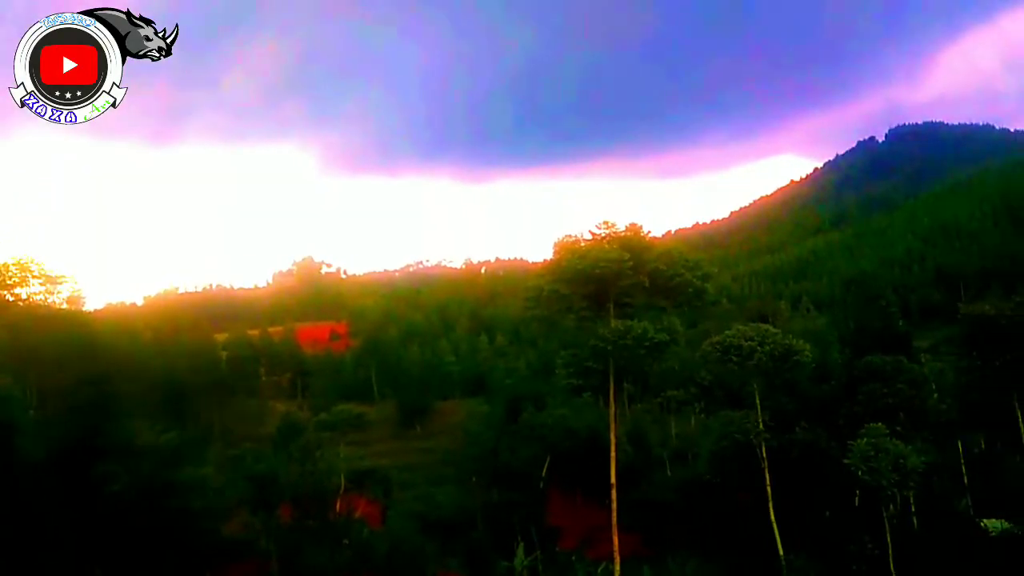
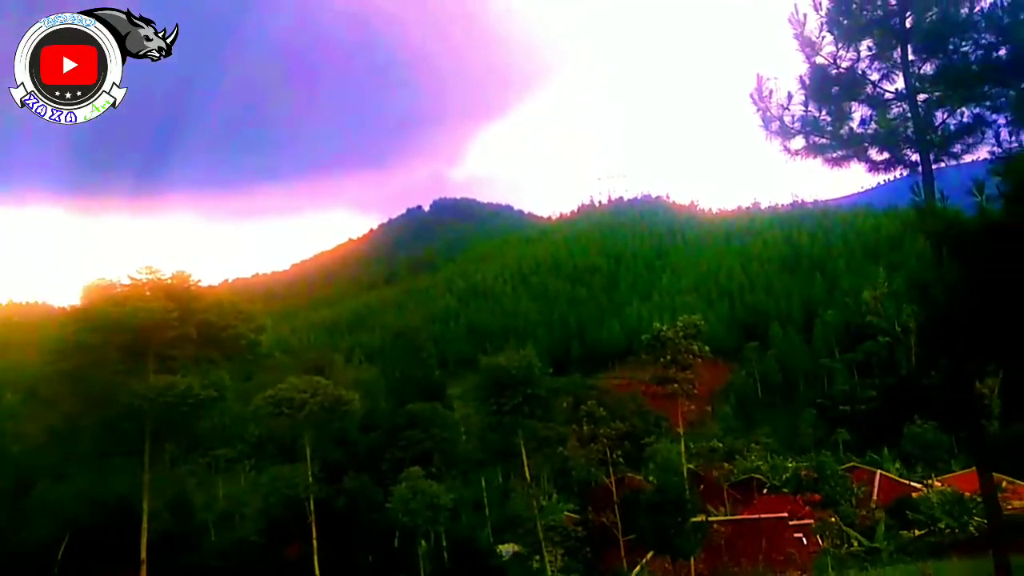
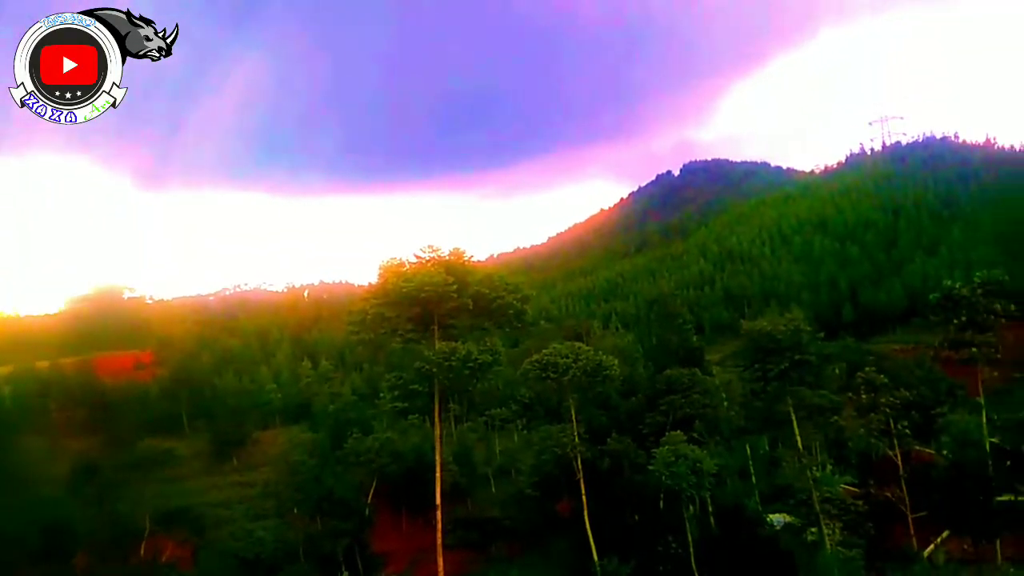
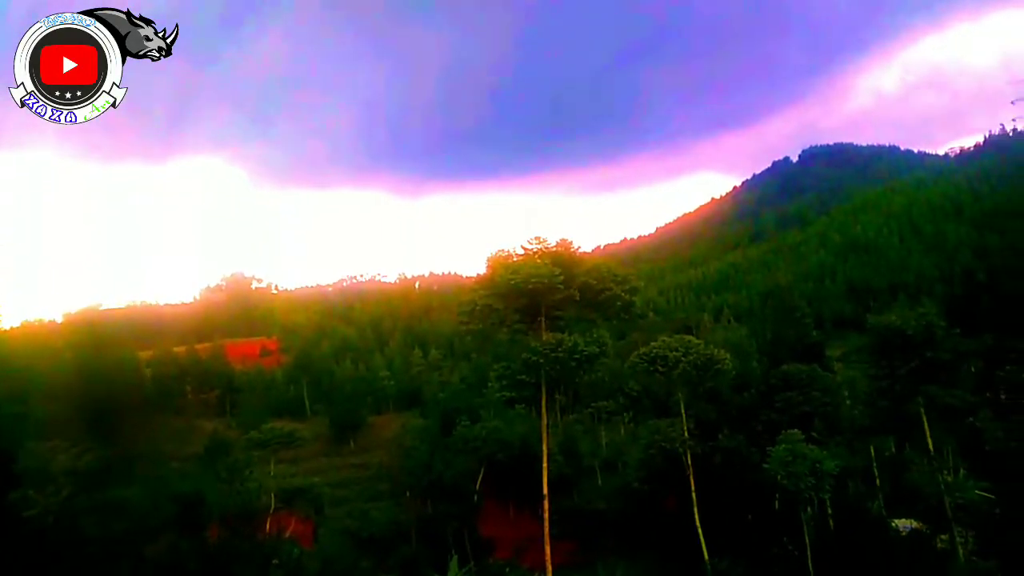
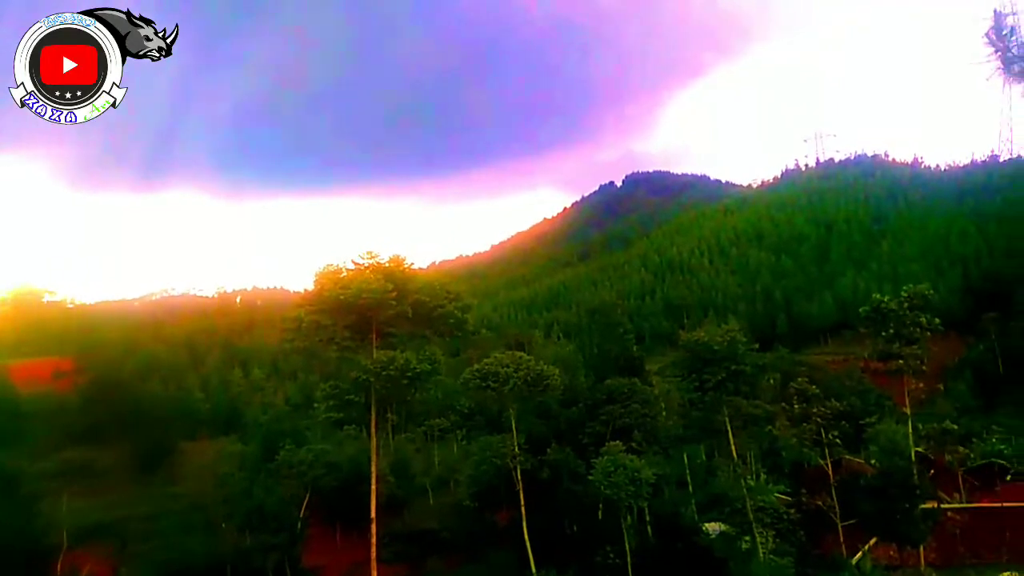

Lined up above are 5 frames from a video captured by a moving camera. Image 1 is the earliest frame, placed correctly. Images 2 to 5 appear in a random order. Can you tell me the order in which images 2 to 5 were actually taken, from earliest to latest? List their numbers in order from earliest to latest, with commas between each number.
4, 3, 5, 2
